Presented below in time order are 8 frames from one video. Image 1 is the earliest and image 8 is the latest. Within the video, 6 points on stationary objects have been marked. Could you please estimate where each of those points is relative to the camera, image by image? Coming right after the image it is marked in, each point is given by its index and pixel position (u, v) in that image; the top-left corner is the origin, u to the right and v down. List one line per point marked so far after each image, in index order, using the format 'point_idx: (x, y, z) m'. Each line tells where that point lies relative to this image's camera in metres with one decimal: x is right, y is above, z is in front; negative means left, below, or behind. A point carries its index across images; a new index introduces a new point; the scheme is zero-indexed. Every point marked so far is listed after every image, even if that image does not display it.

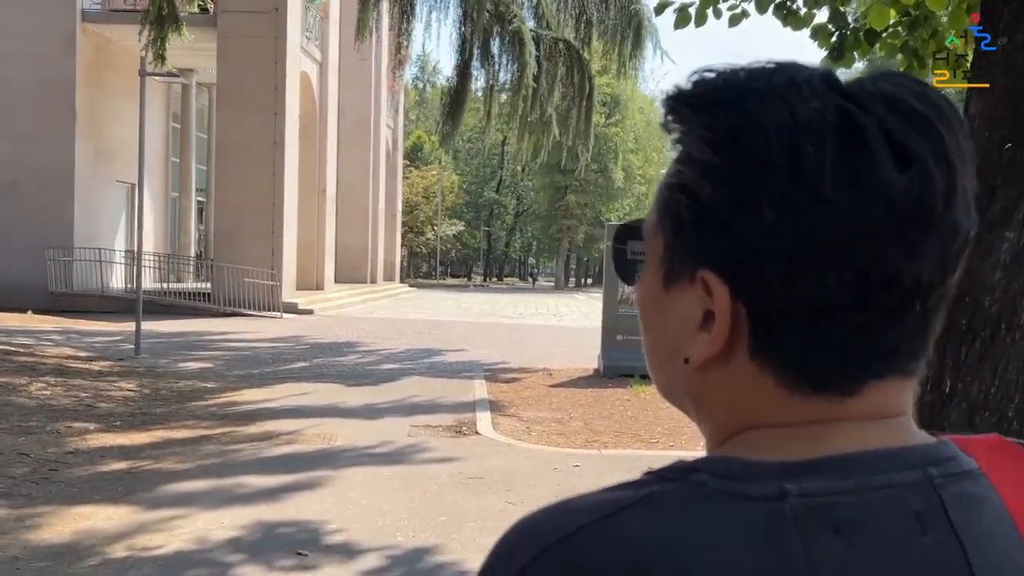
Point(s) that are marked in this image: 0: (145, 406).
0: (-3.6, -1.2, +8.3) m
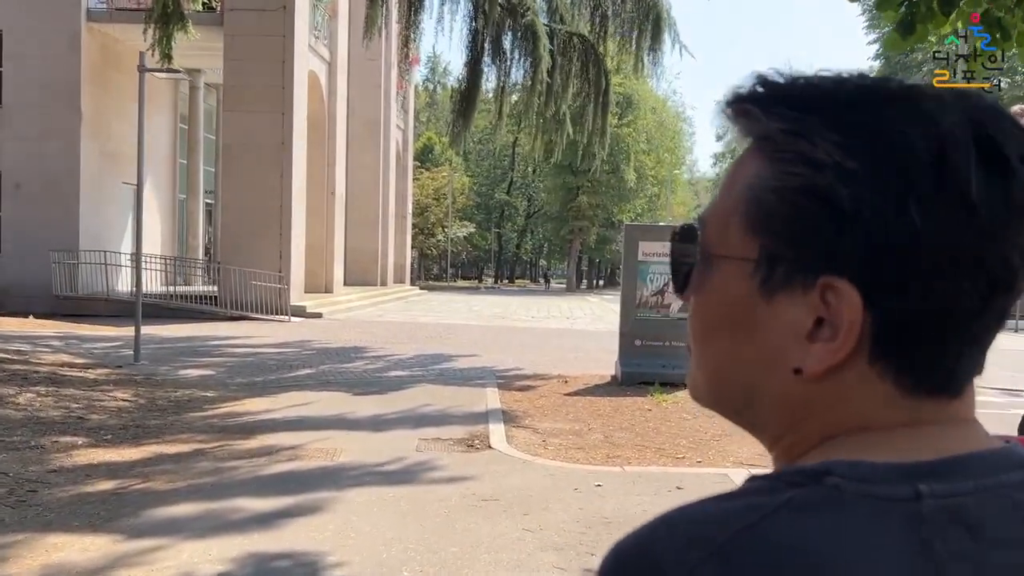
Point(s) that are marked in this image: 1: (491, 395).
0: (-3.5, -1.2, +7.8) m
1: (-0.2, -1.3, +9.8) m
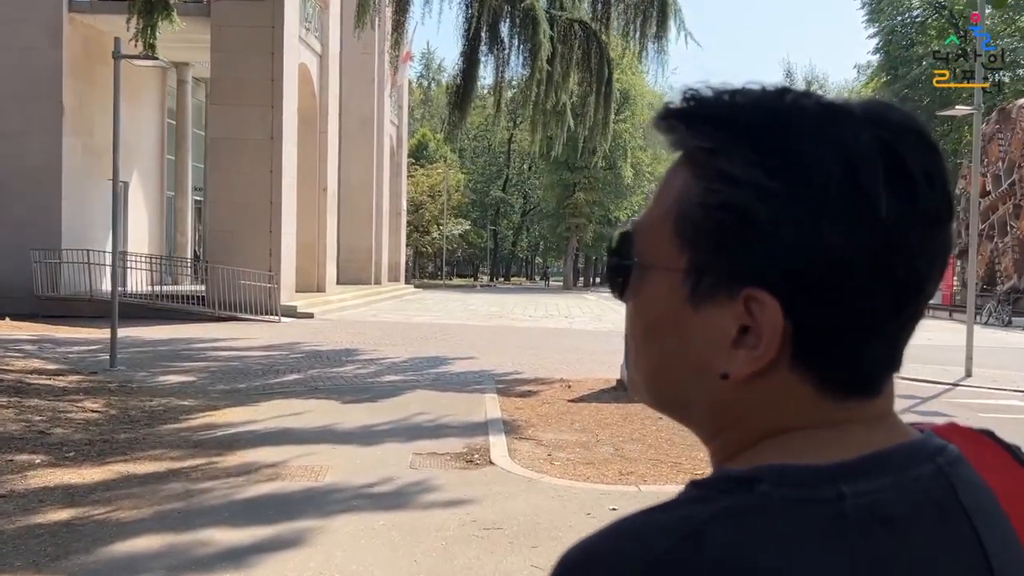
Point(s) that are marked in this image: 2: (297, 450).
0: (-3.4, -1.2, +7.2) m
1: (-0.2, -1.3, +9.2) m
2: (-1.8, -1.3, +6.9) m
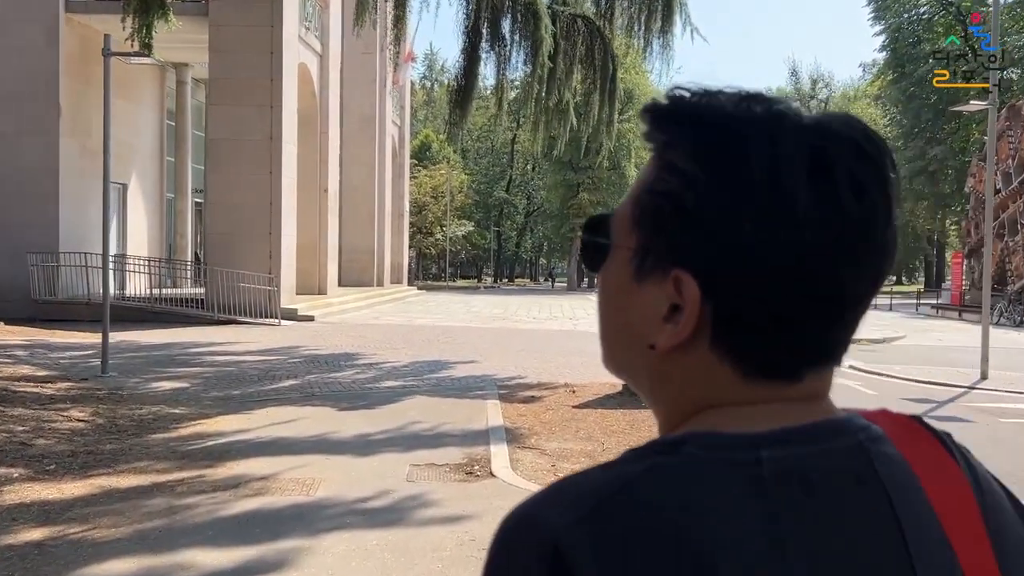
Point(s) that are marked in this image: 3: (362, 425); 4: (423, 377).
0: (-3.4, -1.3, +6.9) m
1: (-0.2, -1.3, +8.9) m
2: (-1.8, -1.4, +6.6) m
3: (-1.4, -1.3, +8.1) m
4: (-1.2, -1.2, +11.1) m
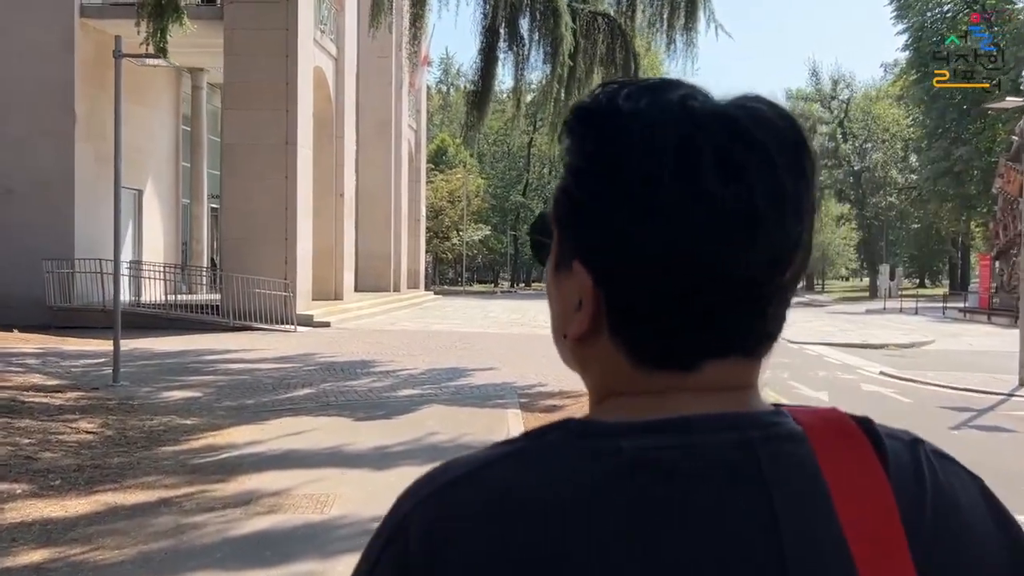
0: (-3.2, -1.3, +6.6) m
1: (0.0, -1.3, +8.6) m
2: (-1.6, -1.4, +6.4) m
3: (-1.2, -1.4, +7.8) m
4: (-0.9, -1.2, +10.8) m
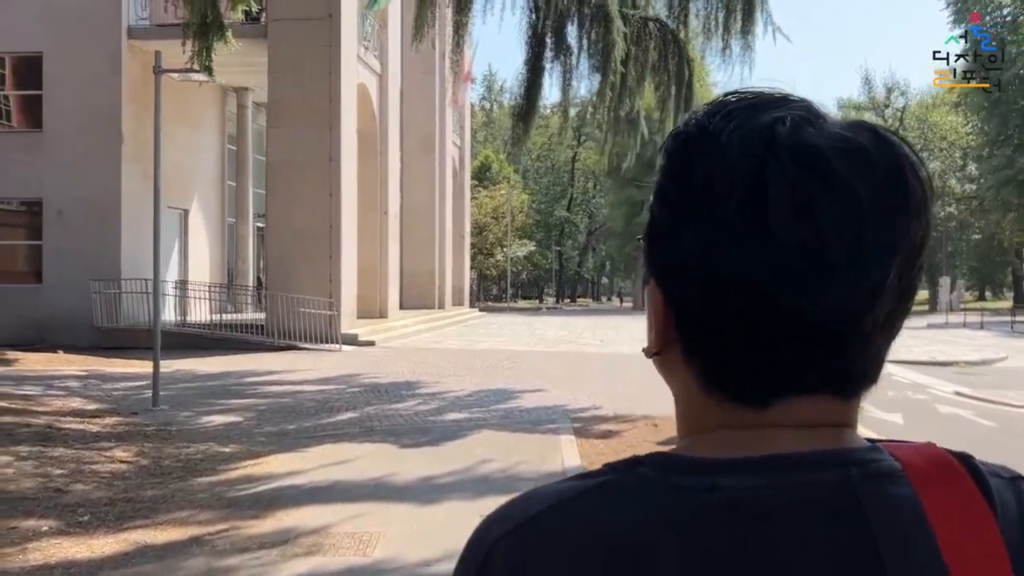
0: (-2.8, -1.5, +6.3) m
1: (+0.5, -1.5, +8.1) m
2: (-1.2, -1.6, +5.9) m
3: (-0.8, -1.5, +7.3) m
4: (-0.3, -1.5, +10.3) m
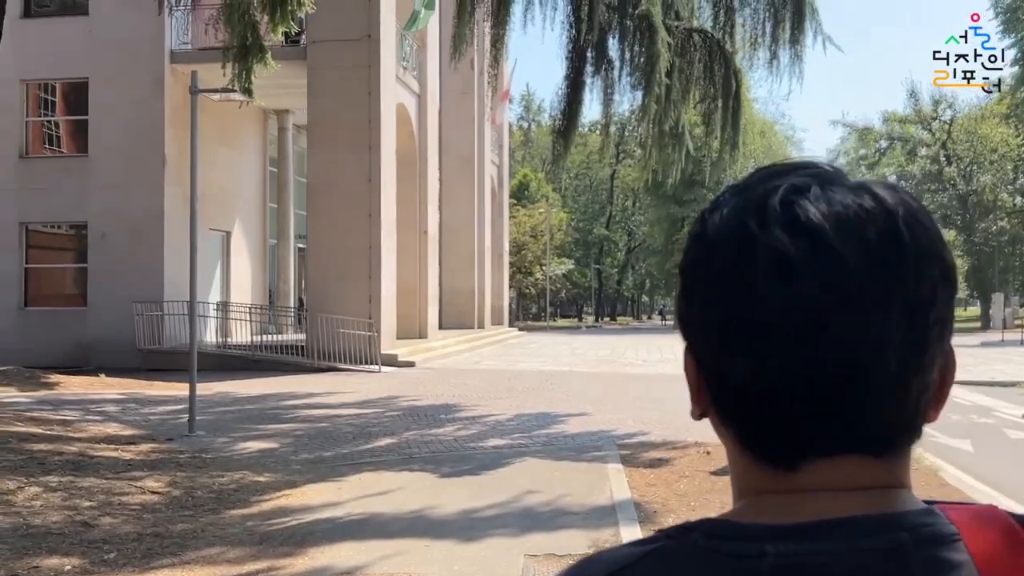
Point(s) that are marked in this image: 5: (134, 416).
0: (-2.5, -1.7, +6.0) m
1: (+0.9, -1.7, +7.7) m
2: (-0.9, -1.7, +5.6) m
3: (-0.4, -1.7, +7.0) m
4: (+0.2, -1.7, +9.9) m
5: (-4.7, -1.6, +10.5) m
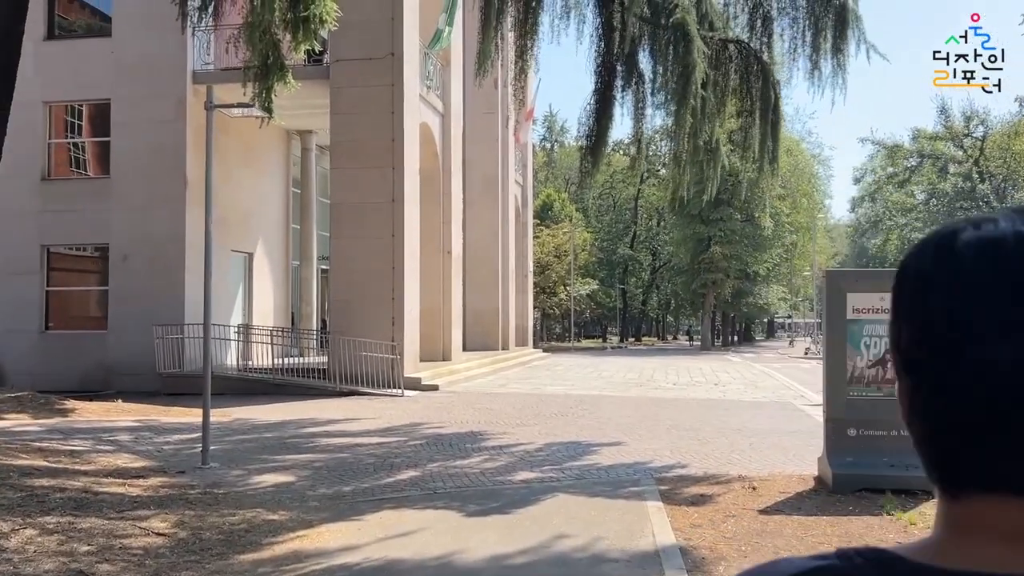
0: (-2.3, -1.8, +5.5) m
1: (+1.2, -1.9, +7.1) m
2: (-0.7, -1.9, +5.1) m
3: (-0.1, -1.9, +6.4) m
4: (+0.6, -2.0, +9.3) m
5: (-4.4, -1.9, +10.1) m
